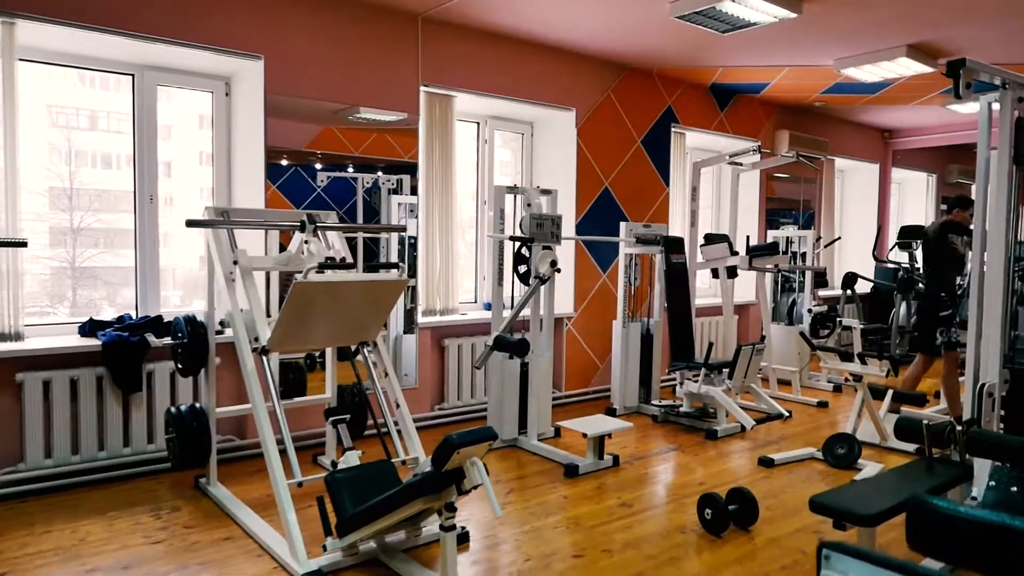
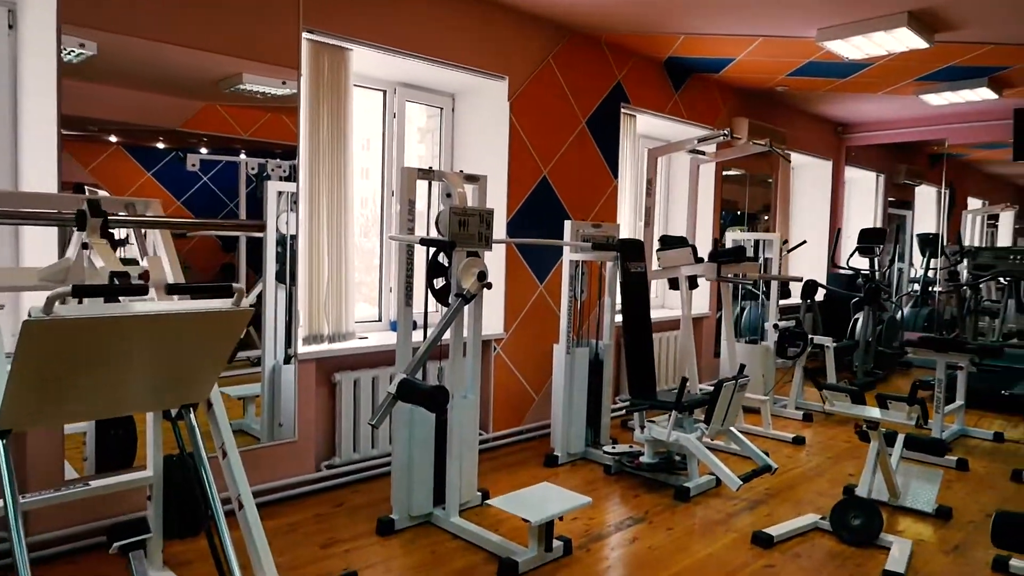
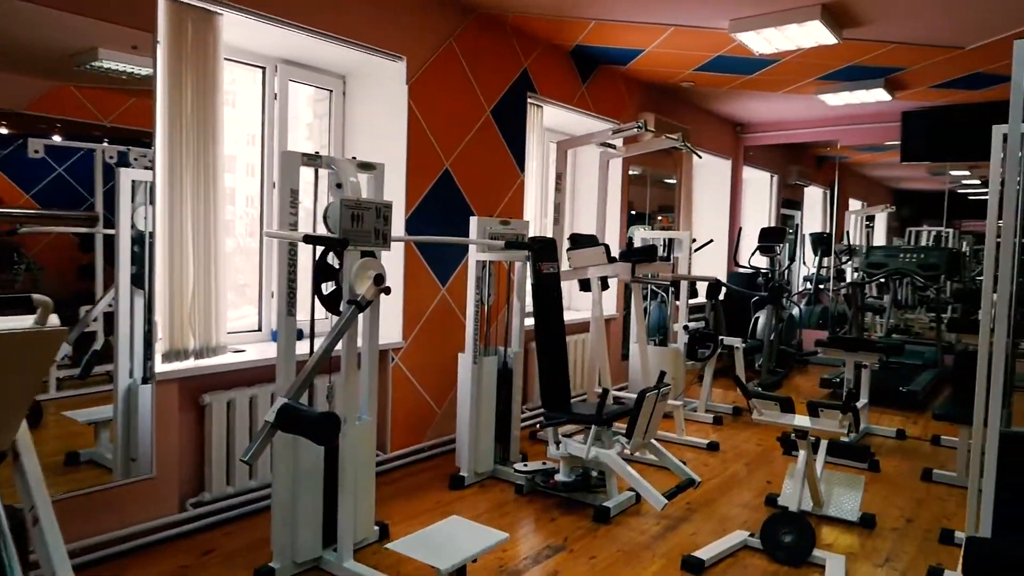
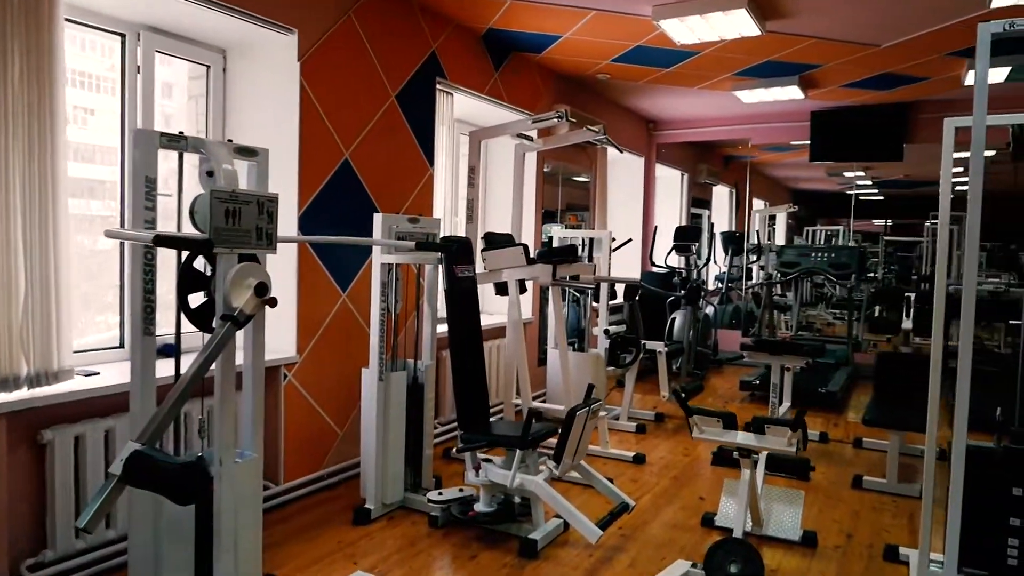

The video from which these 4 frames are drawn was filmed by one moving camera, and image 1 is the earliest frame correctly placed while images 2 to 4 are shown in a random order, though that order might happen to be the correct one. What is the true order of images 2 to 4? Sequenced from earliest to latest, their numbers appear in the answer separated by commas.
2, 3, 4
